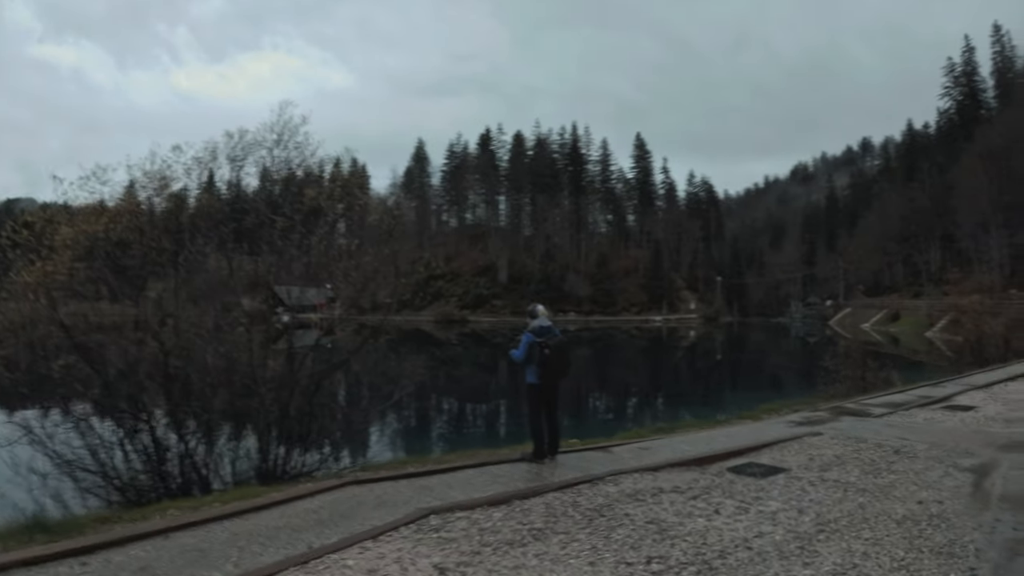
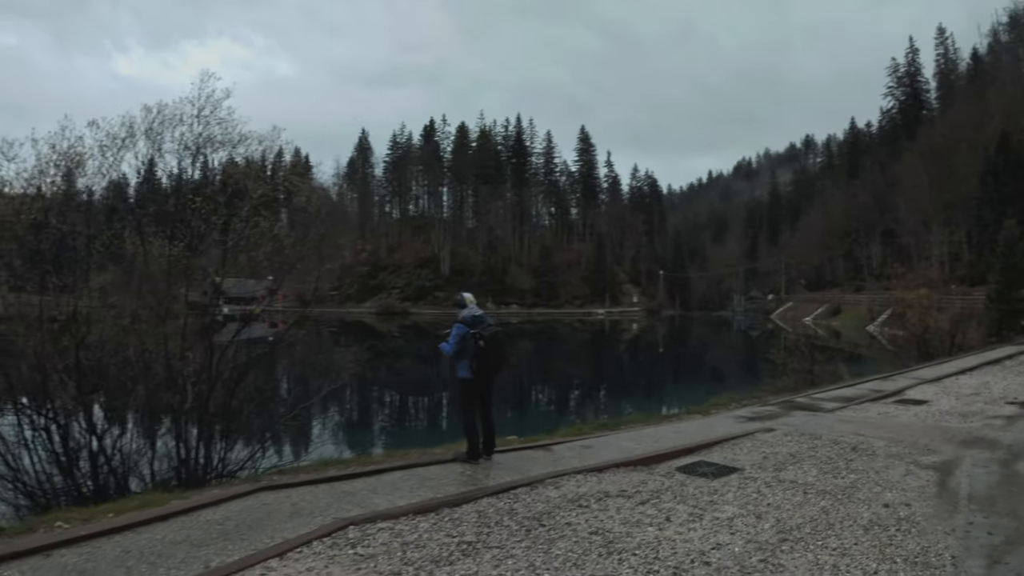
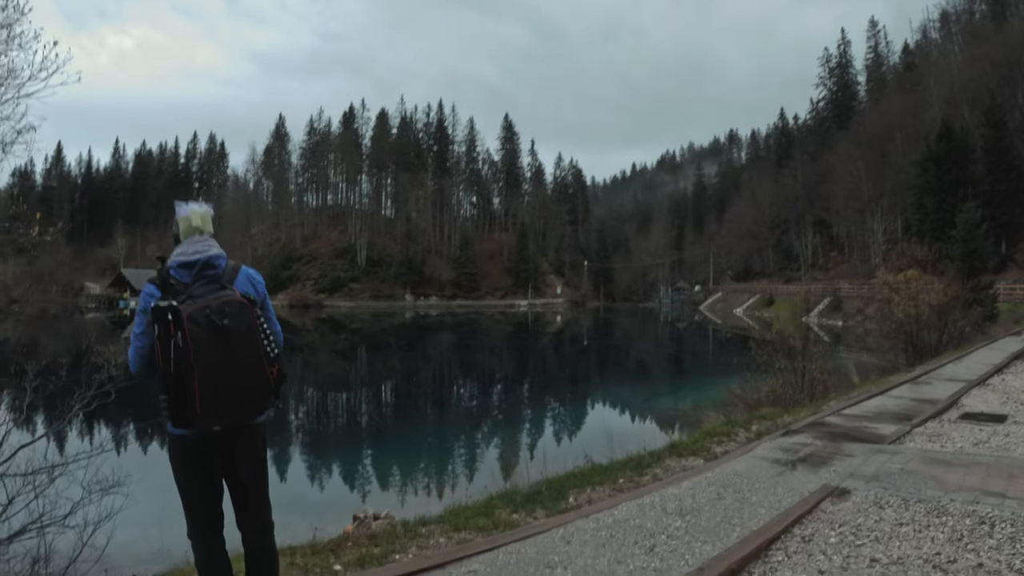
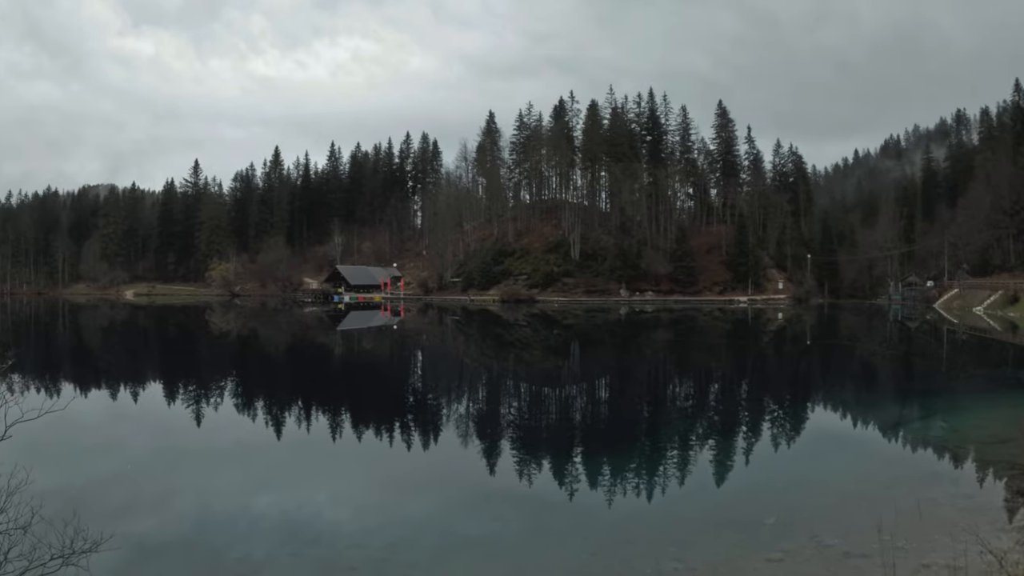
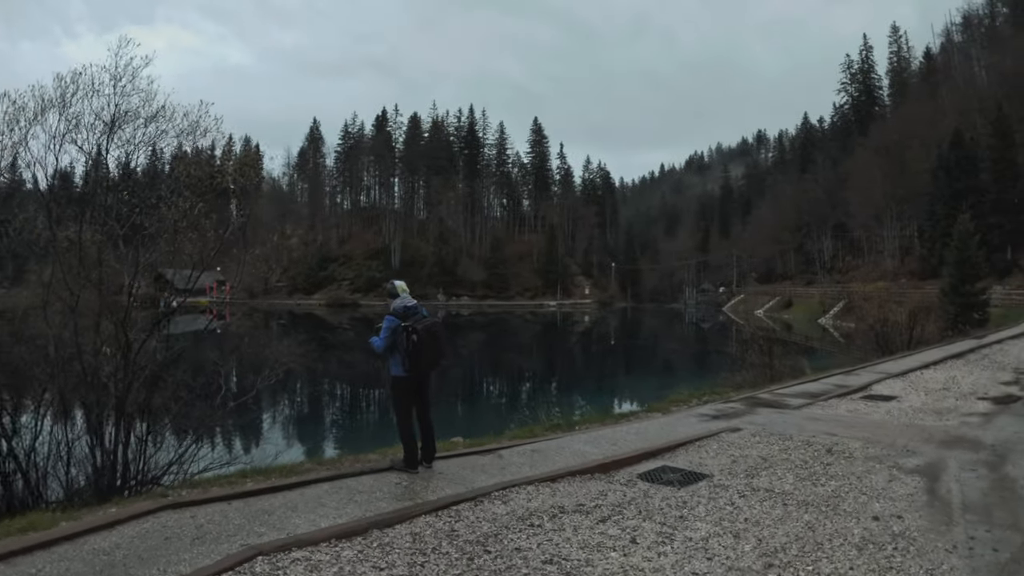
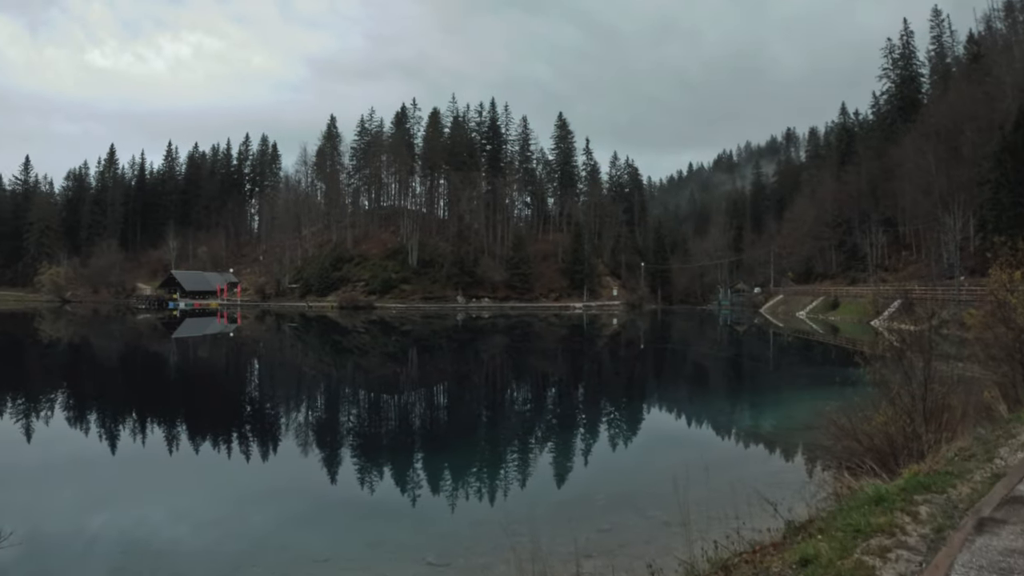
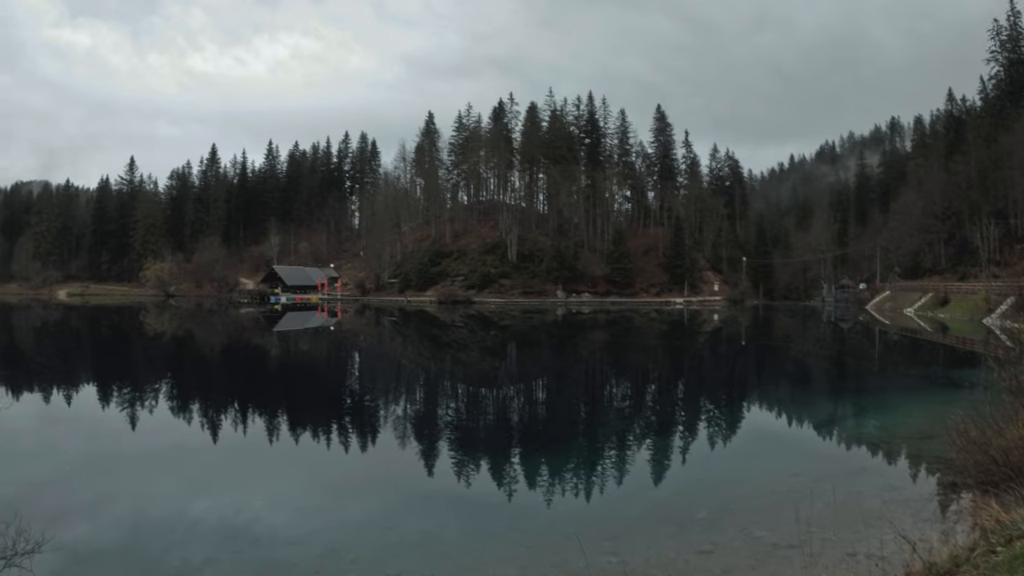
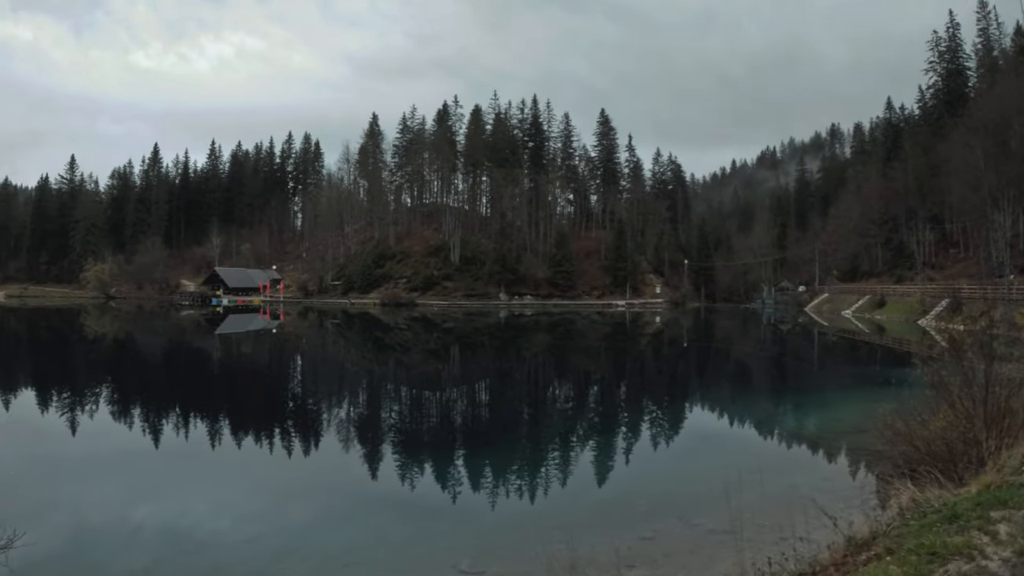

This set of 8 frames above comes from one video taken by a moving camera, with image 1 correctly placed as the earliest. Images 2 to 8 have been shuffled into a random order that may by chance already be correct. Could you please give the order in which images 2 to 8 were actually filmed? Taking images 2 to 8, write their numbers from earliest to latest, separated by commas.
2, 5, 3, 6, 8, 7, 4
